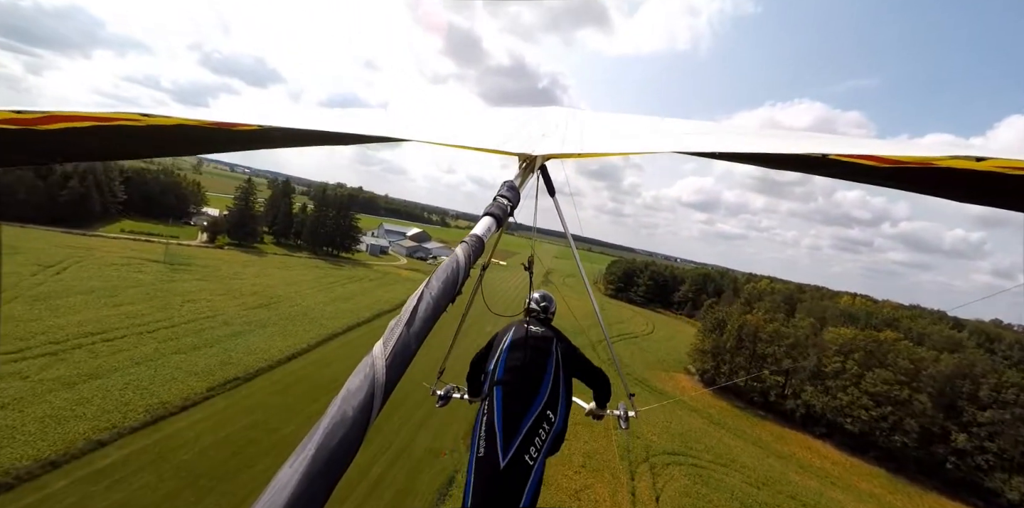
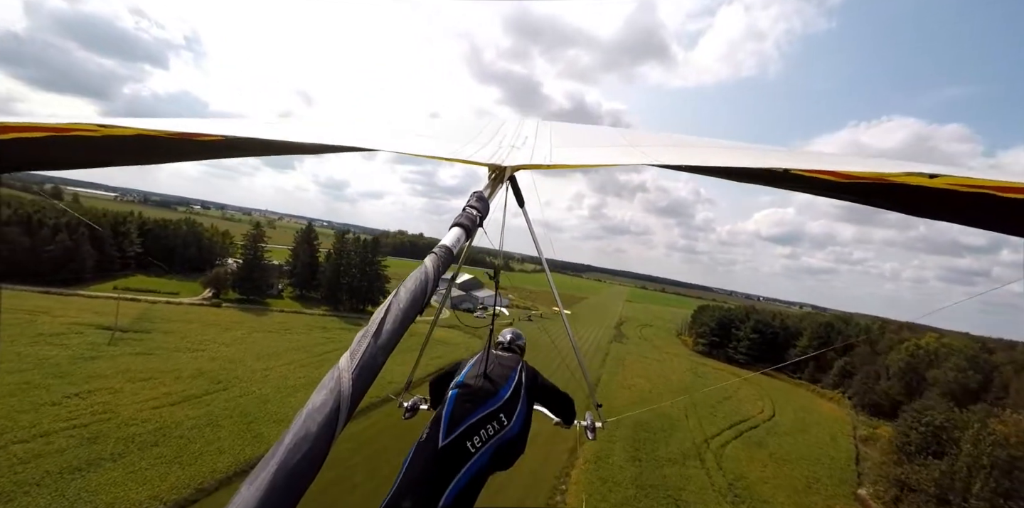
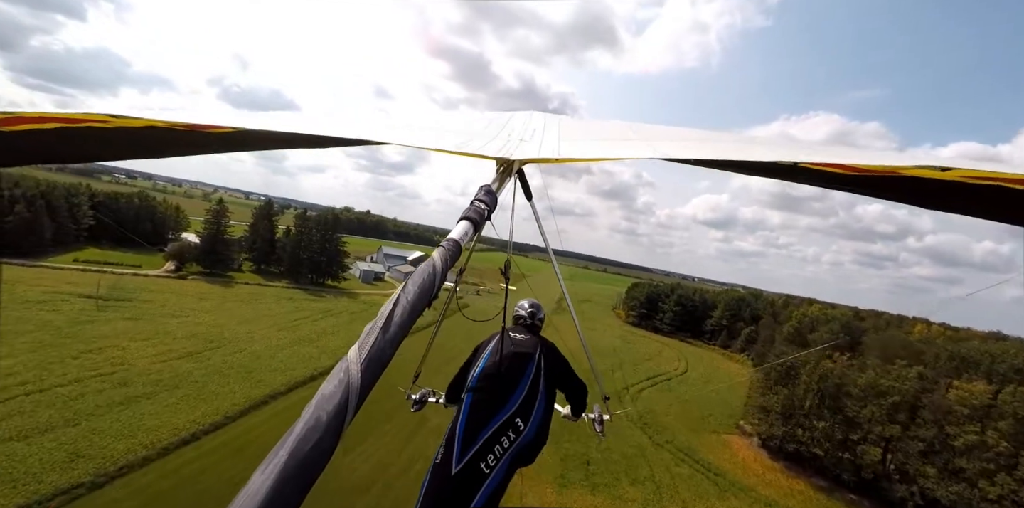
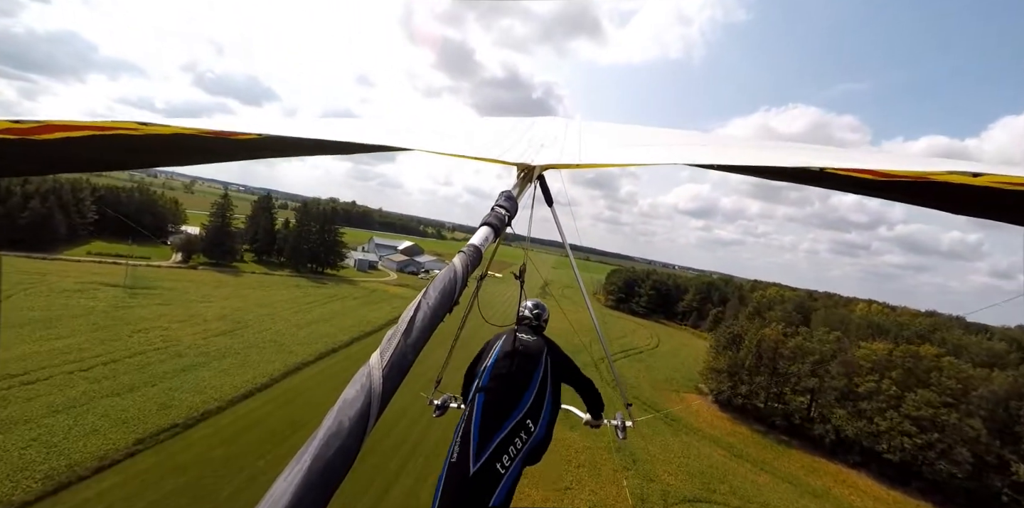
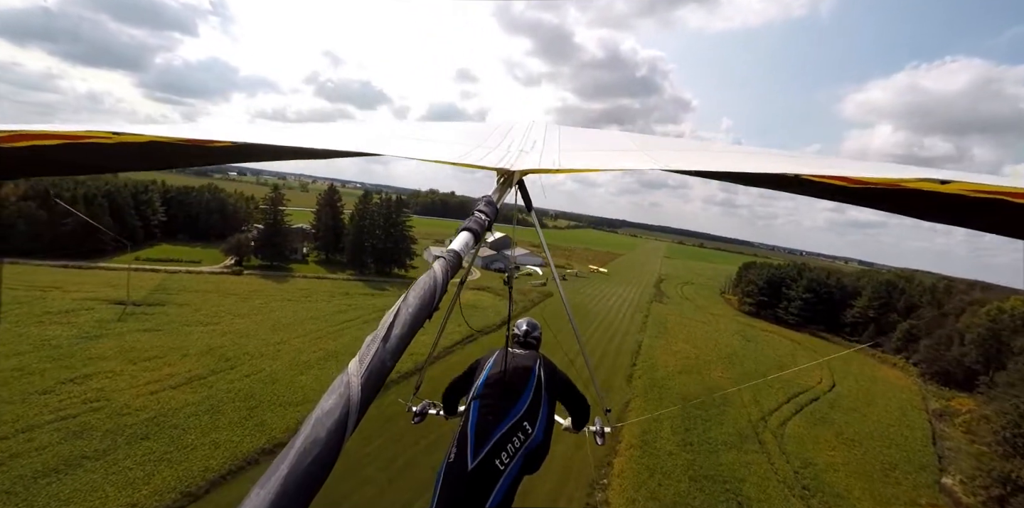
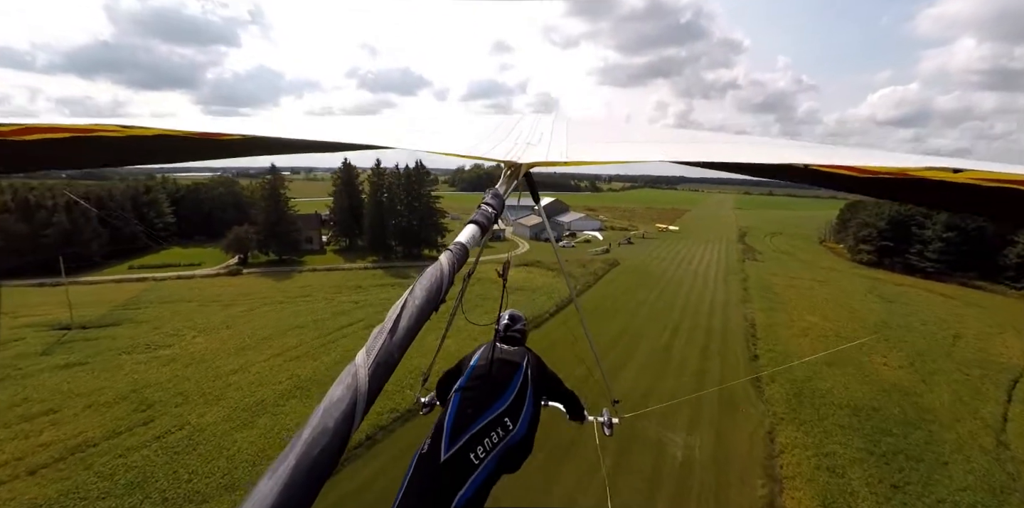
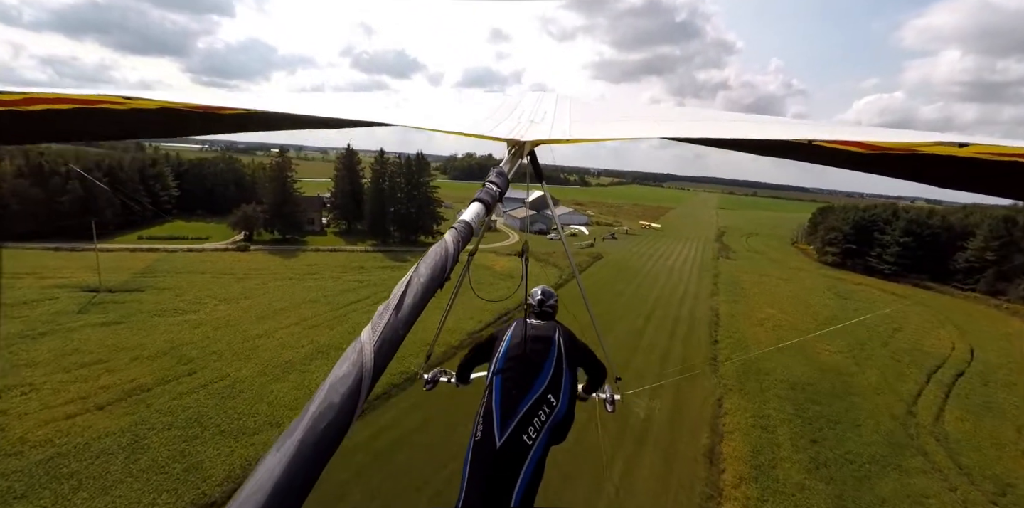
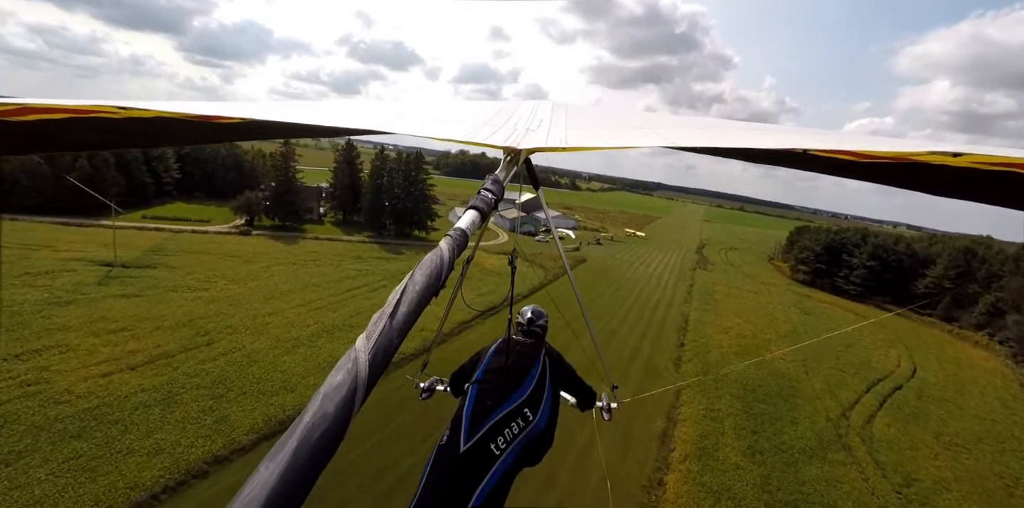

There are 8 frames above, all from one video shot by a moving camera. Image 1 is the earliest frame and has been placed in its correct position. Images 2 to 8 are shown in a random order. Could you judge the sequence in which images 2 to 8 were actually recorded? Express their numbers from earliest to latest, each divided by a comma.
4, 3, 2, 5, 8, 7, 6
